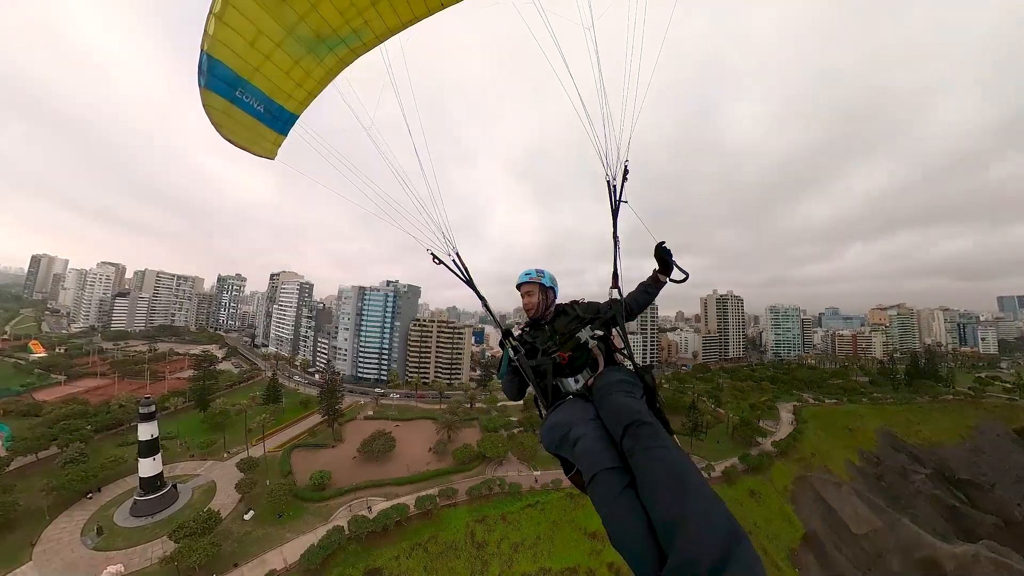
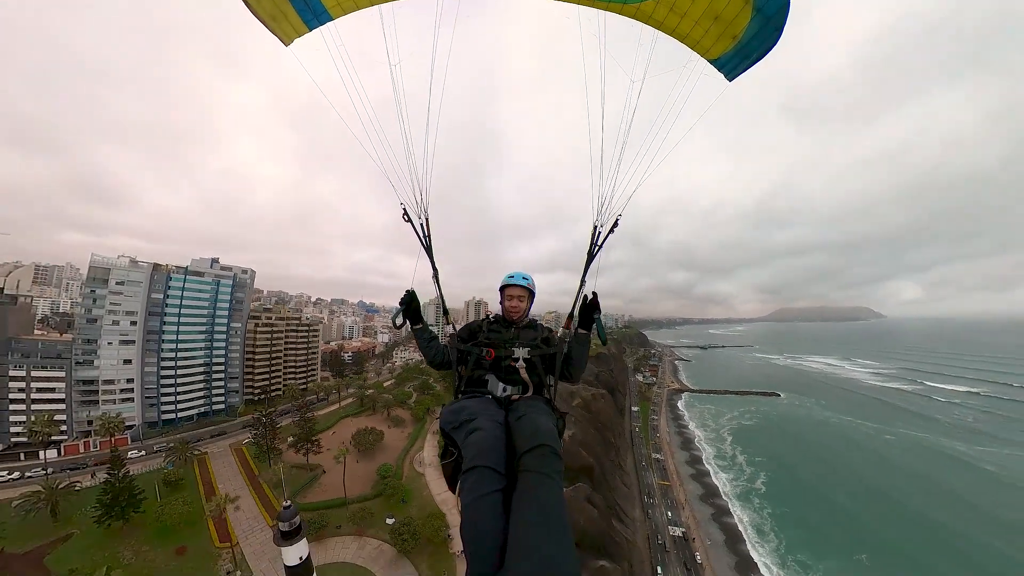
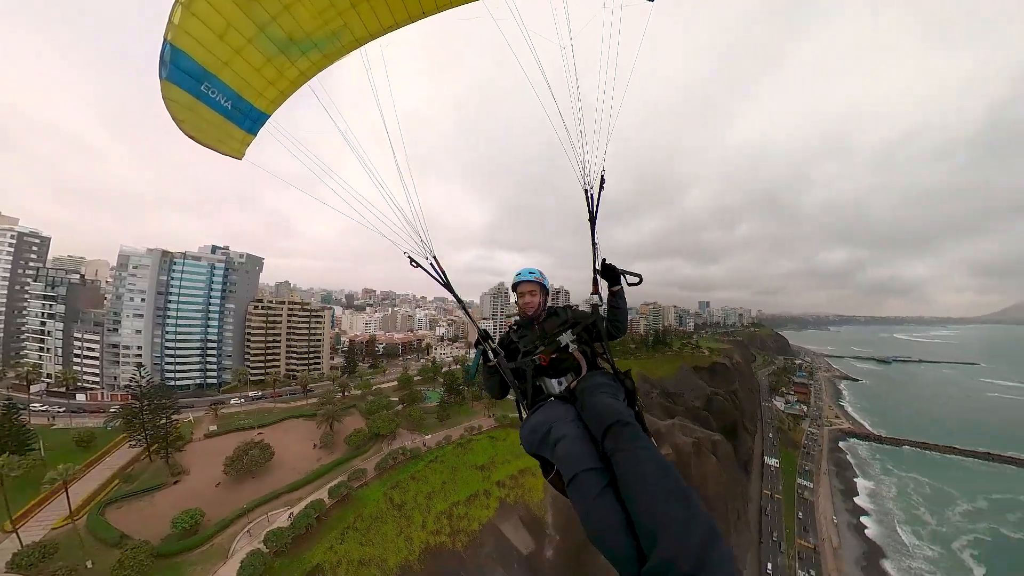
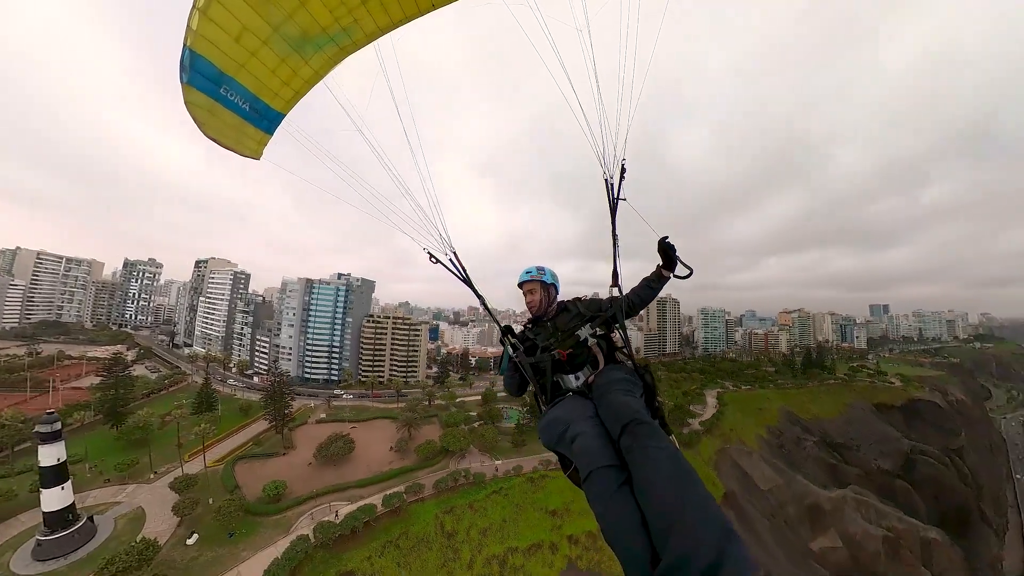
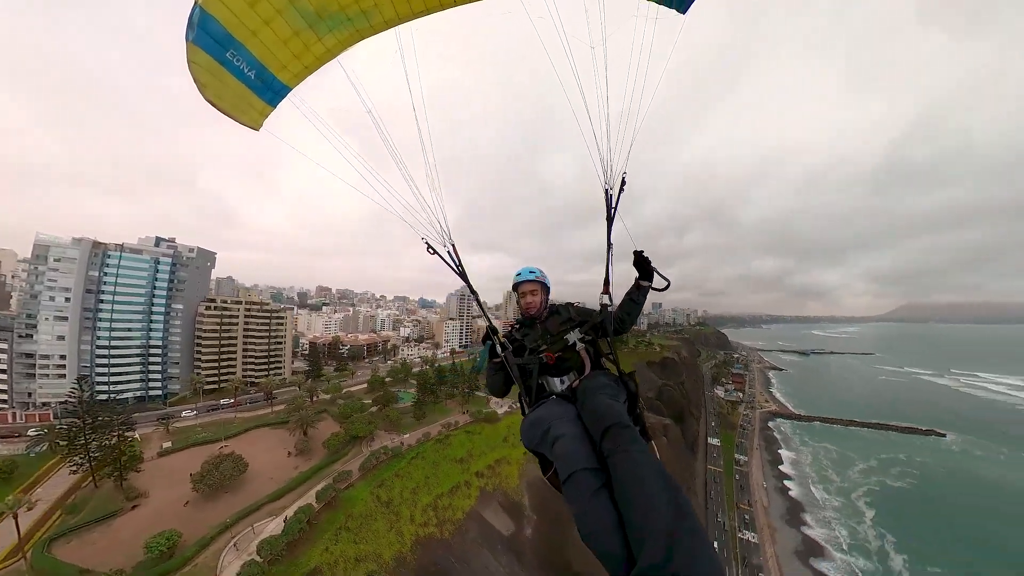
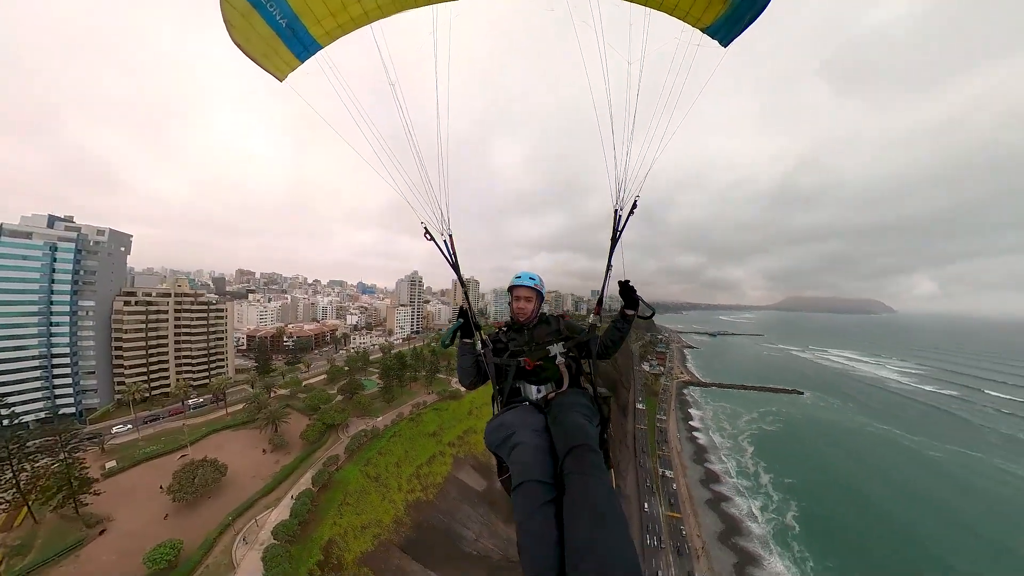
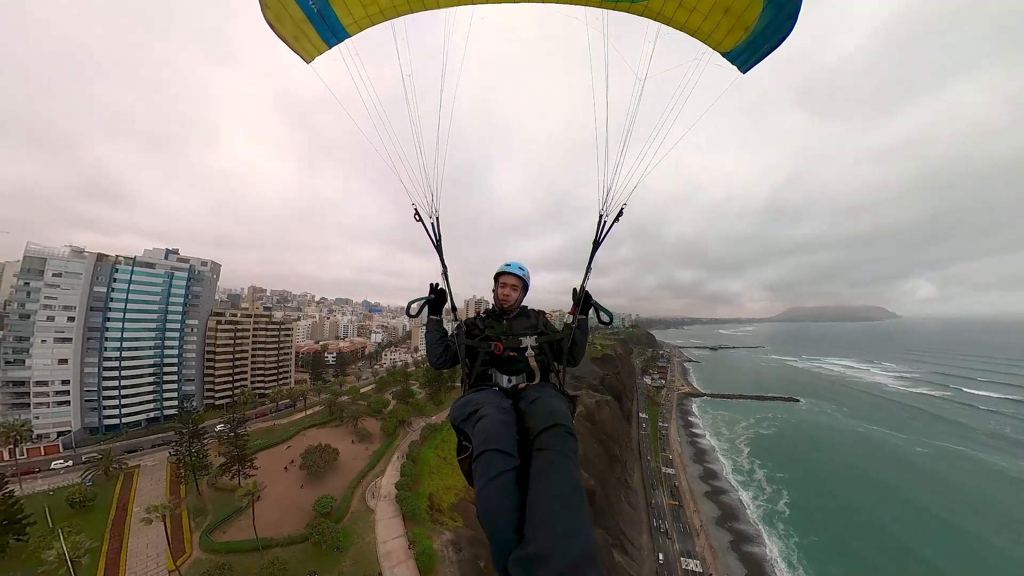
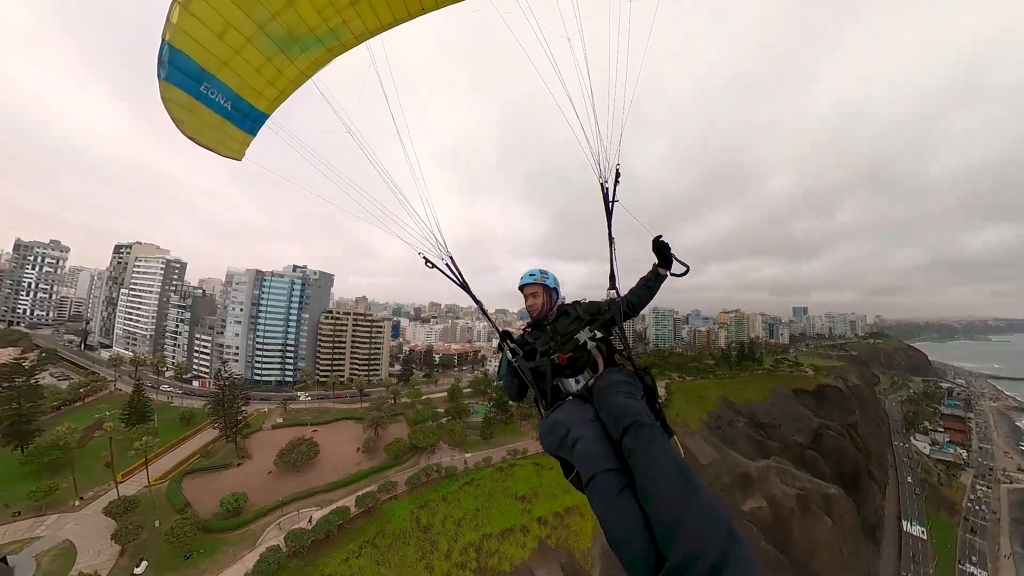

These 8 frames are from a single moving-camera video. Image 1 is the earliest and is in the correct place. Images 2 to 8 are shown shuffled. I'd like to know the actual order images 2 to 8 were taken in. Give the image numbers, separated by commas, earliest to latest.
4, 8, 3, 5, 6, 7, 2
